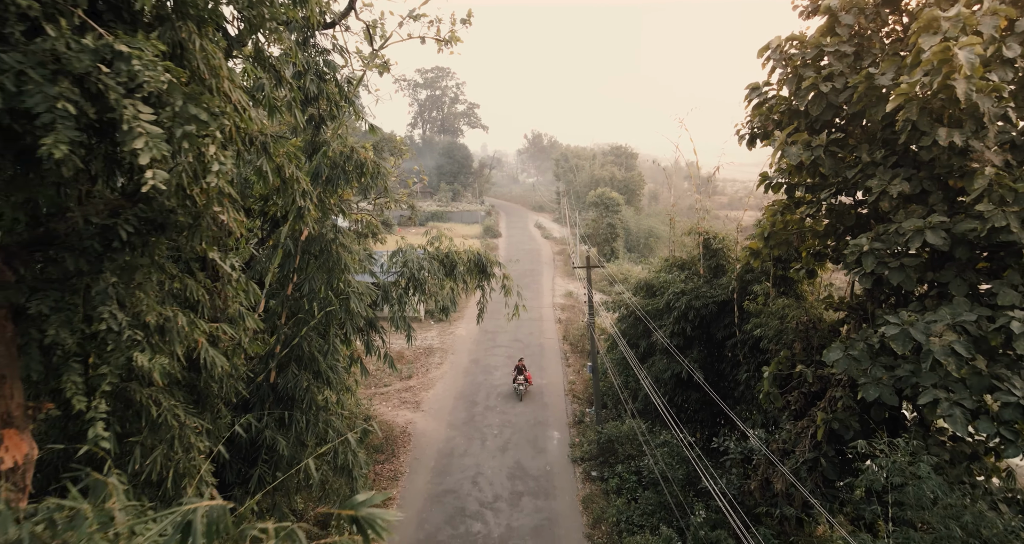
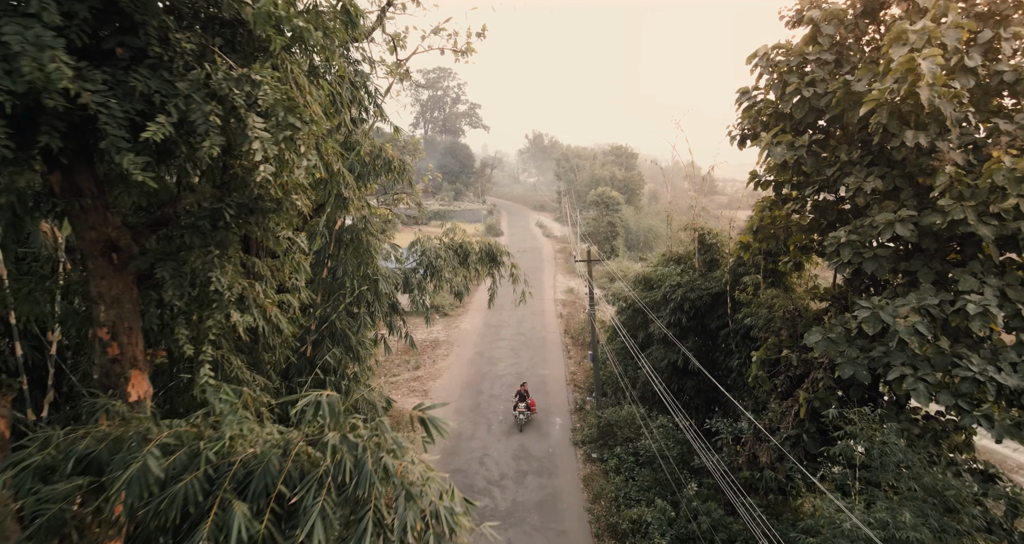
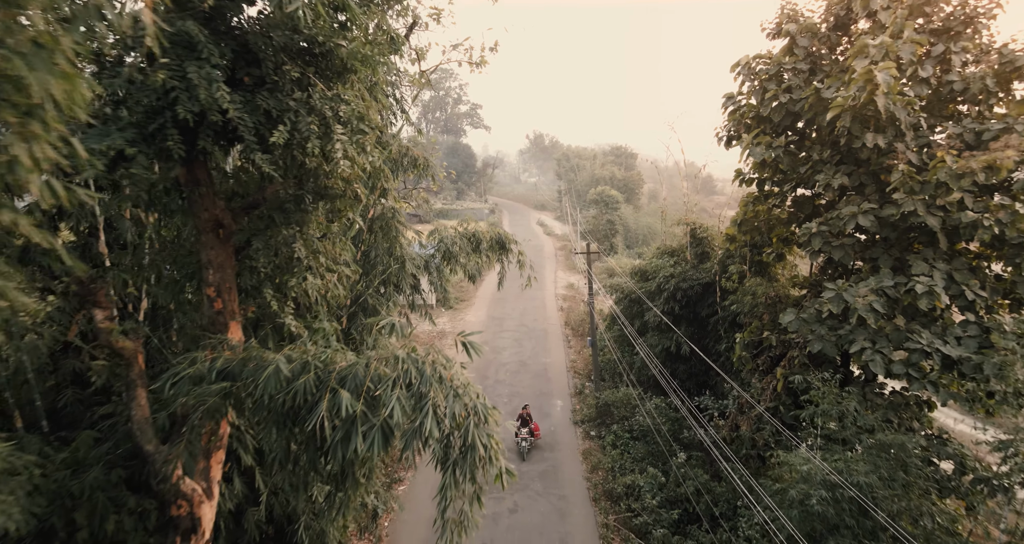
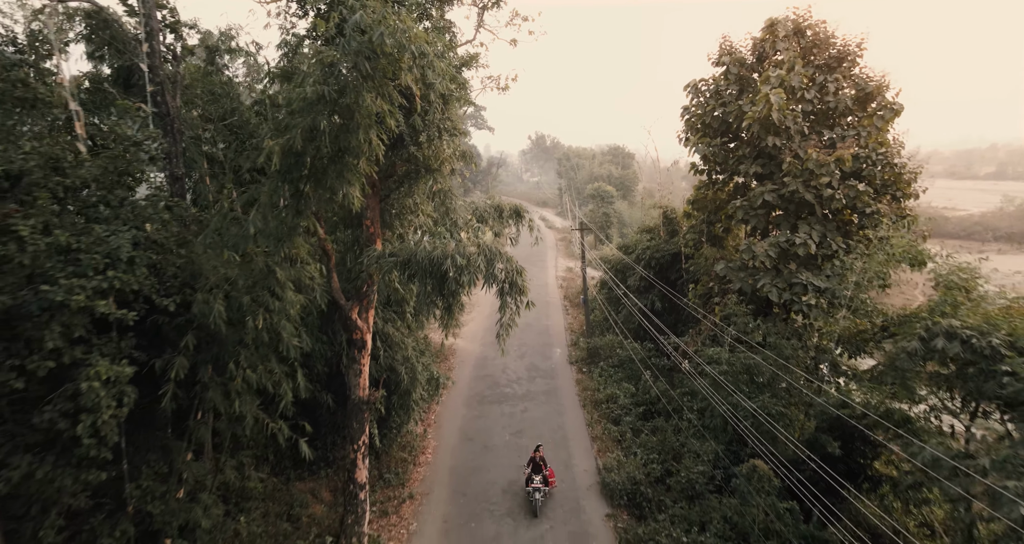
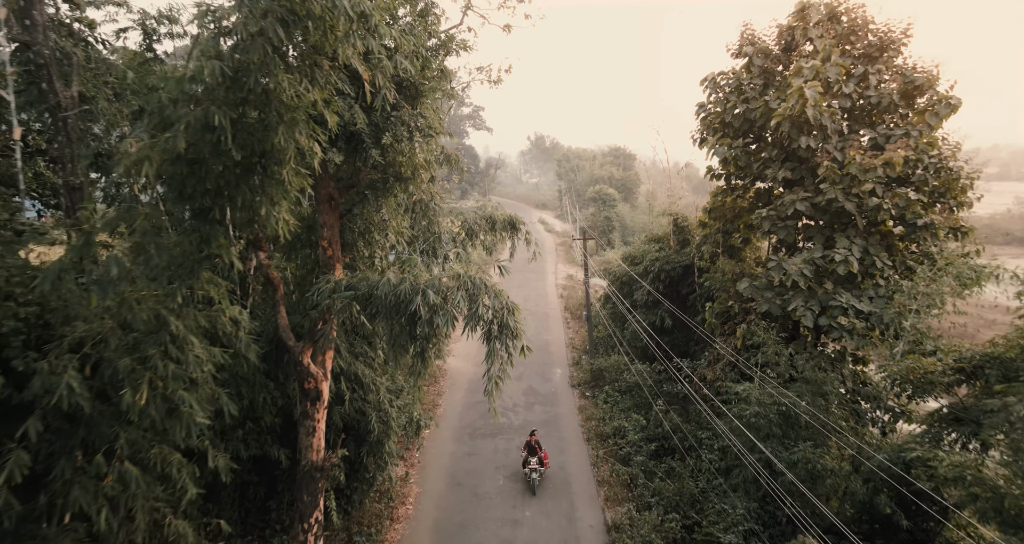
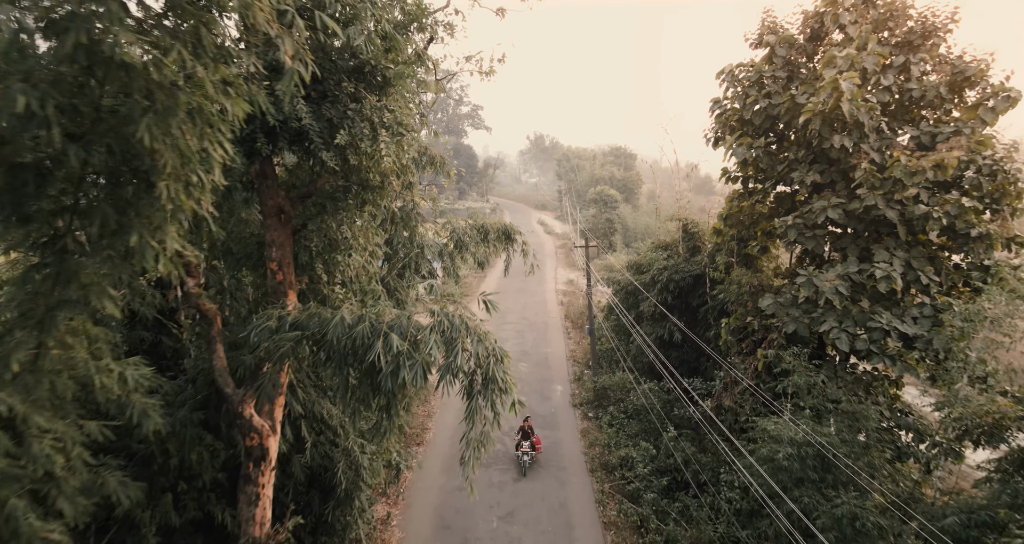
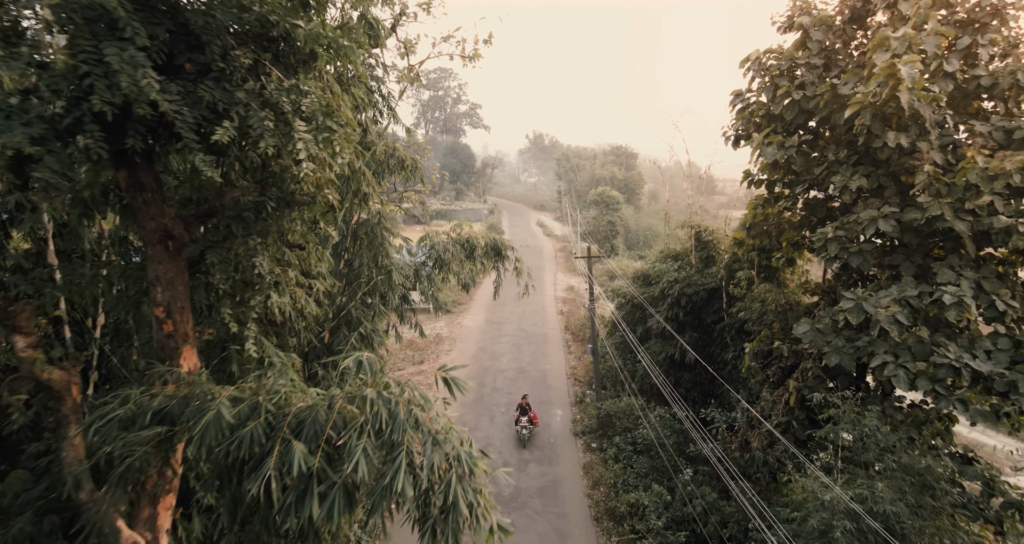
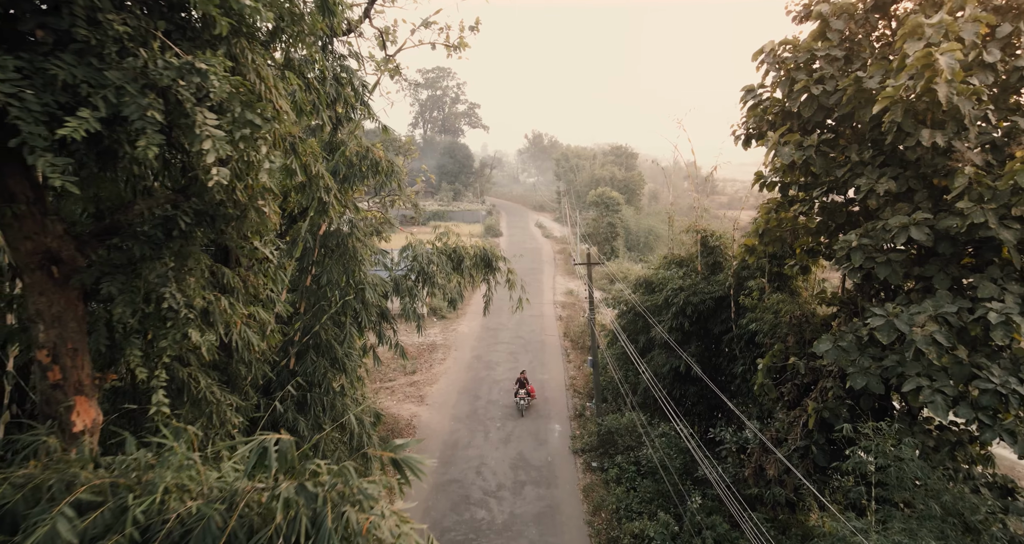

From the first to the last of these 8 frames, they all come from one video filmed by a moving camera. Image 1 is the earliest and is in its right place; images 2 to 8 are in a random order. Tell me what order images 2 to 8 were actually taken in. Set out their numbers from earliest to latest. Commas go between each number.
8, 2, 7, 3, 6, 5, 4
